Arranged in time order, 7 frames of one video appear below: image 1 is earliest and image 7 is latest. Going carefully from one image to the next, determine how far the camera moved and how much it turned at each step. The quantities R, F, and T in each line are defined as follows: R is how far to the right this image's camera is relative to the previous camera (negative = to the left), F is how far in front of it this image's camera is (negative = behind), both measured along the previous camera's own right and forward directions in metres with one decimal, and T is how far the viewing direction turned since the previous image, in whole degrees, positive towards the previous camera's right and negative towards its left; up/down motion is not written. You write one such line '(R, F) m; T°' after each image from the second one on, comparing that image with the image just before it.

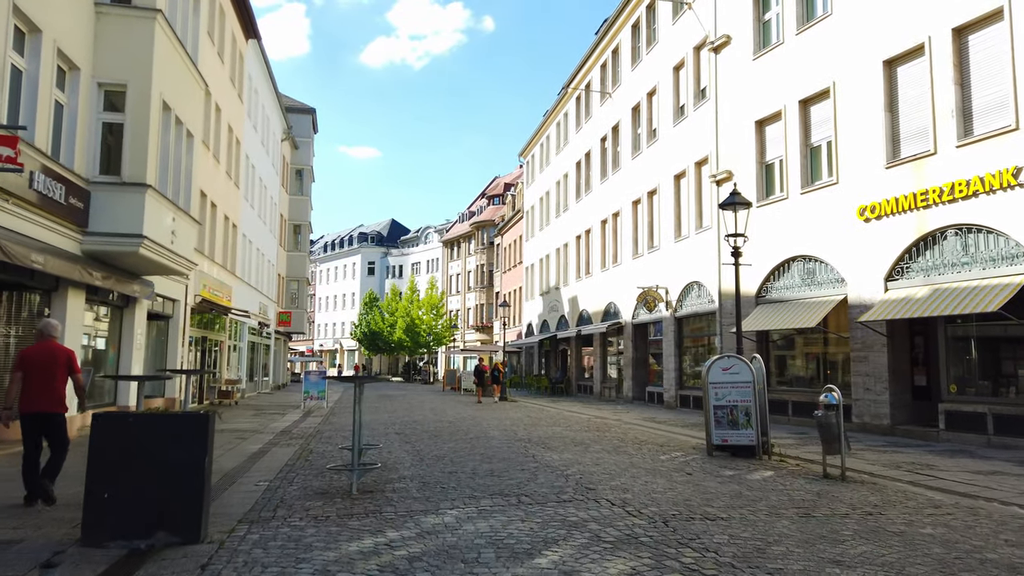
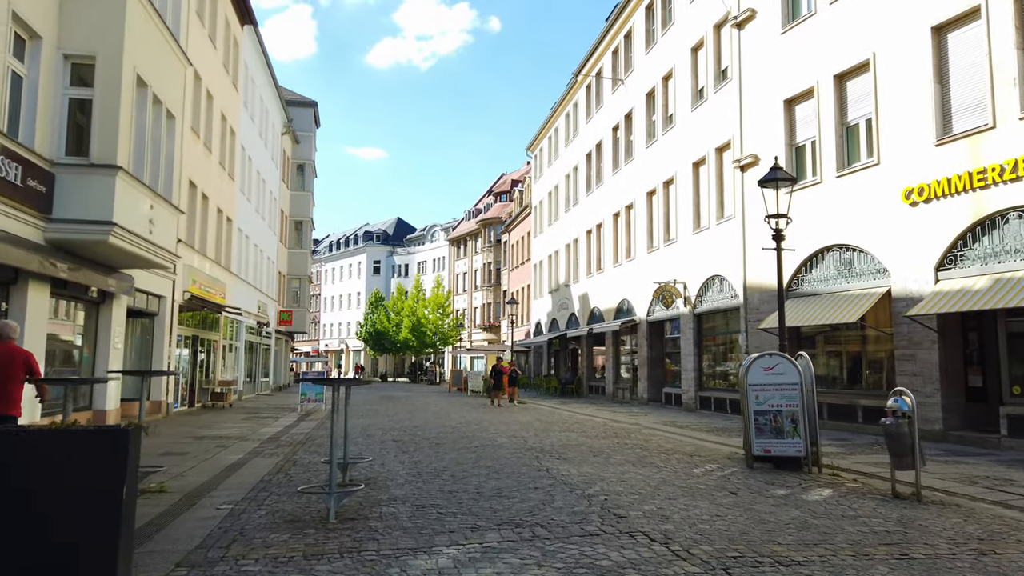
(0.0, +1.6) m; -1°
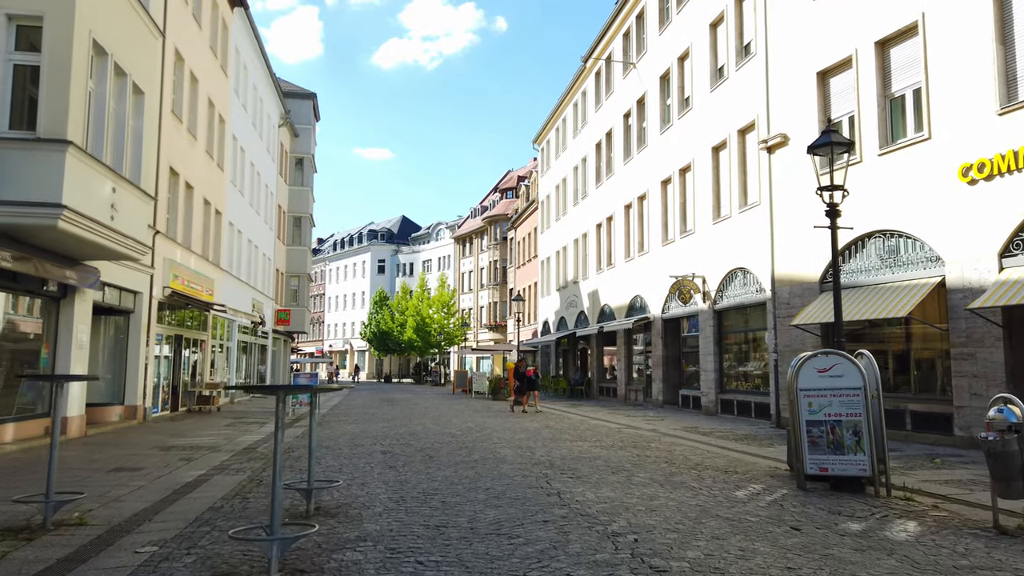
(0.0, +1.8) m; -1°
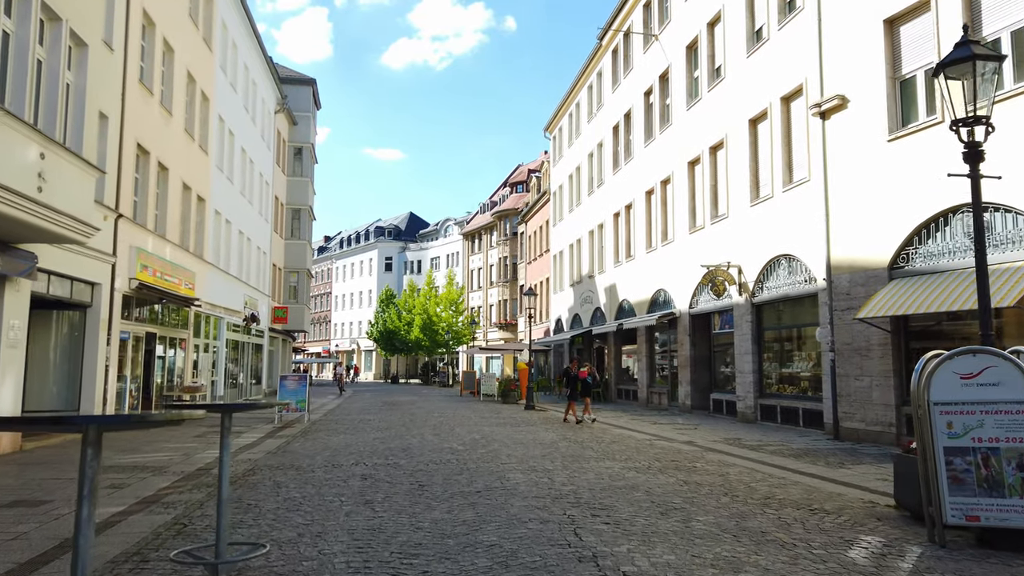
(0.0, +2.6) m; -1°
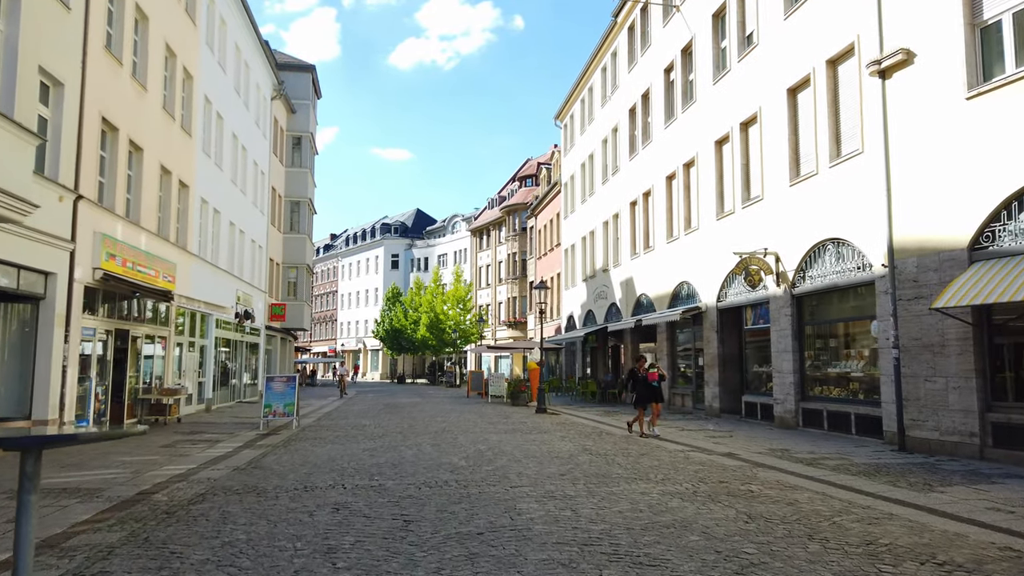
(0.0, +2.2) m; -1°
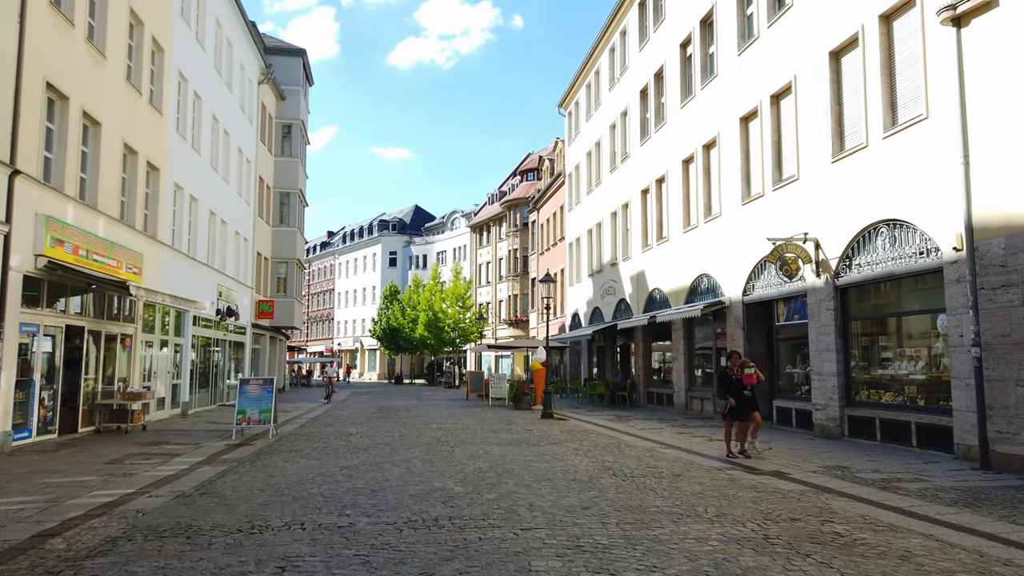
(-0.1, +2.2) m; 0°
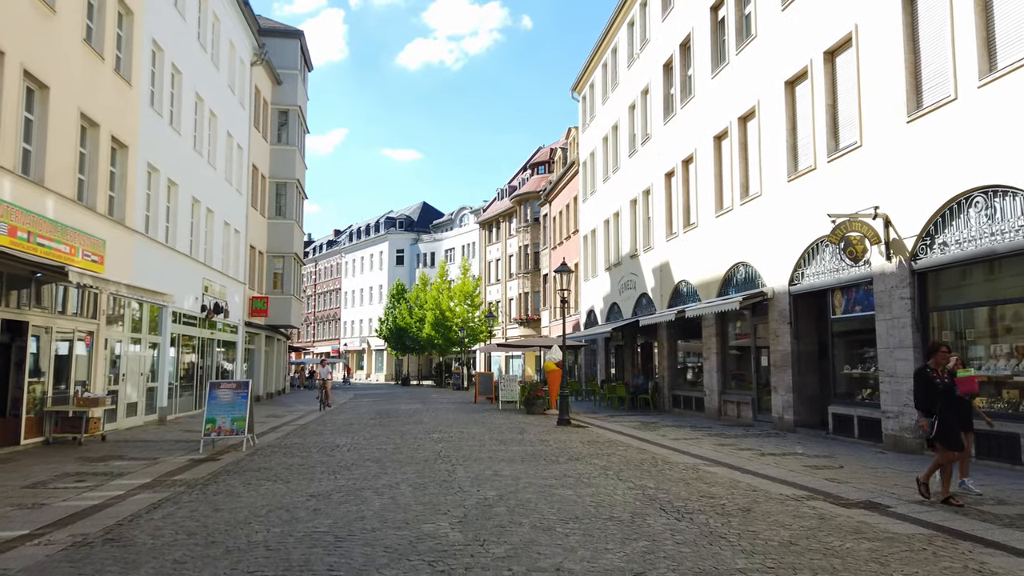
(-0.1, +2.5) m; -1°
